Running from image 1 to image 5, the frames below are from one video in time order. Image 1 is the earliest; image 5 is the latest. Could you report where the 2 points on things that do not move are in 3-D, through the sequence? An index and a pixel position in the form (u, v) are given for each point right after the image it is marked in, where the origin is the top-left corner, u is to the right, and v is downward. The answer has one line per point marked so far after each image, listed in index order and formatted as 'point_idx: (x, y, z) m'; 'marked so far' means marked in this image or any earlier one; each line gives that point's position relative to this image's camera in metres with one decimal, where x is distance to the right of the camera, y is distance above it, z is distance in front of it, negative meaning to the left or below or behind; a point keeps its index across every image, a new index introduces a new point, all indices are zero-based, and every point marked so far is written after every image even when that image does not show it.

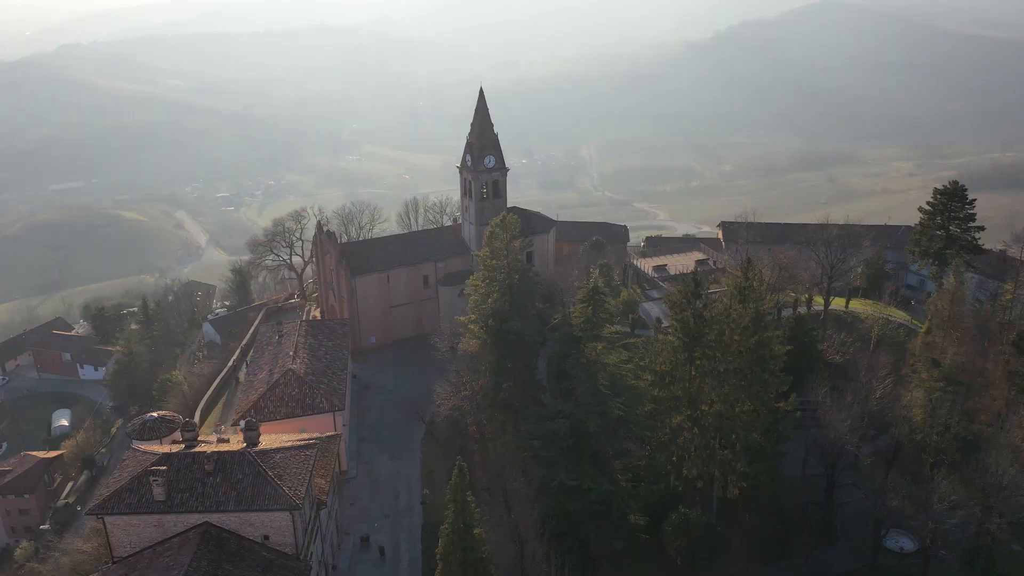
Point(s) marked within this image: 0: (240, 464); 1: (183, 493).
0: (-7.7, -4.9, +18.7) m
1: (-9.0, -5.6, +18.1) m
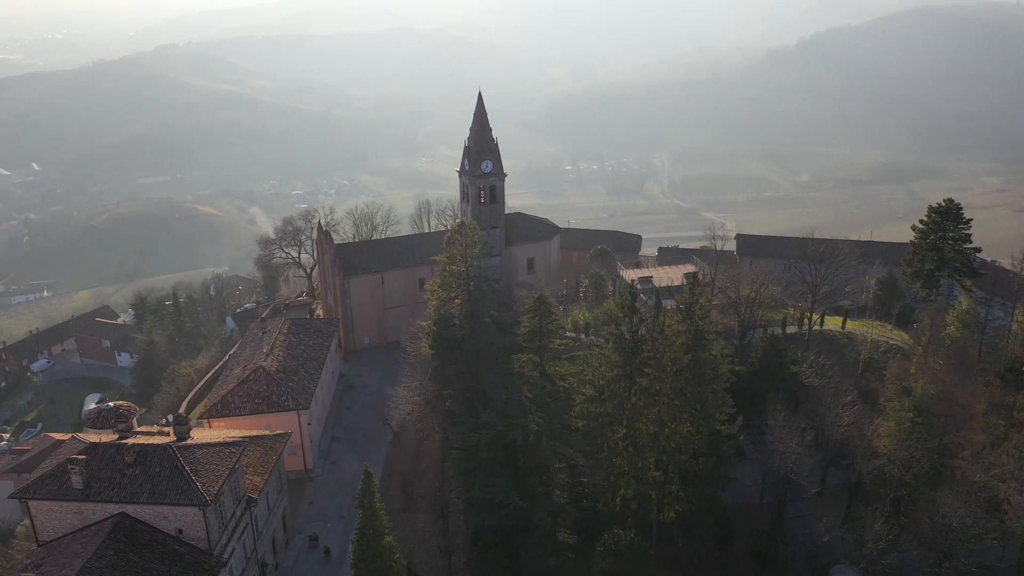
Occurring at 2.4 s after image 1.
0: (-10.1, -4.8, +19.0) m
1: (-11.4, -5.4, +18.6) m
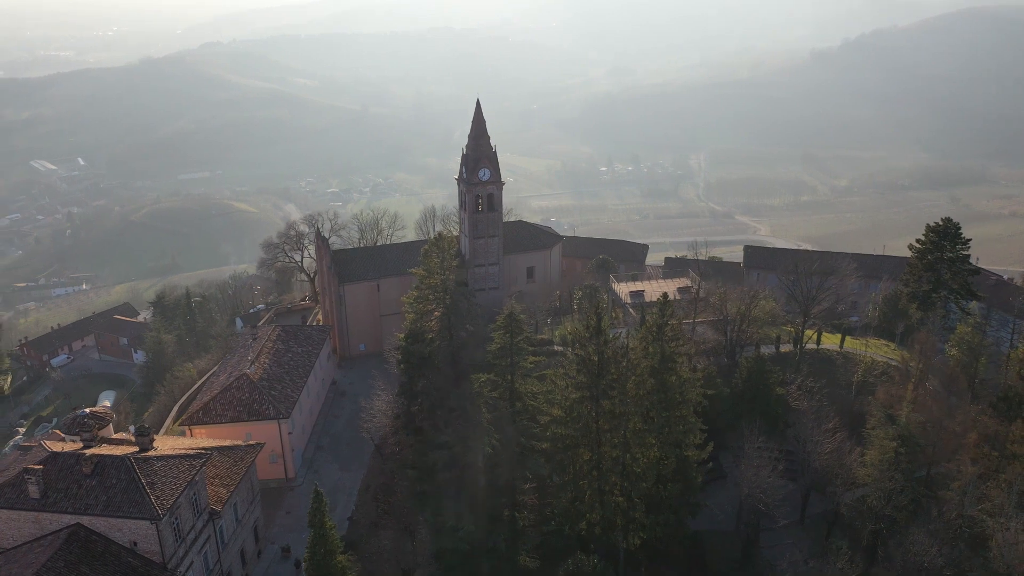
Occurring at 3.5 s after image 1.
0: (-11.3, -5.2, +19.0) m
1: (-12.7, -5.7, +18.6) m
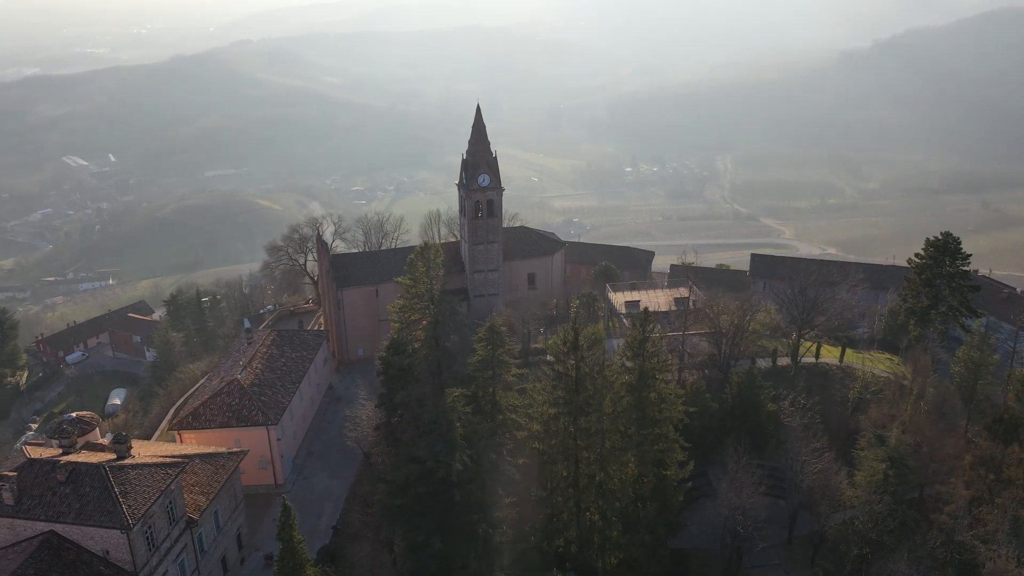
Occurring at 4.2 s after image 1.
0: (-12.0, -5.4, +19.1) m
1: (-13.4, -5.9, +18.7) m
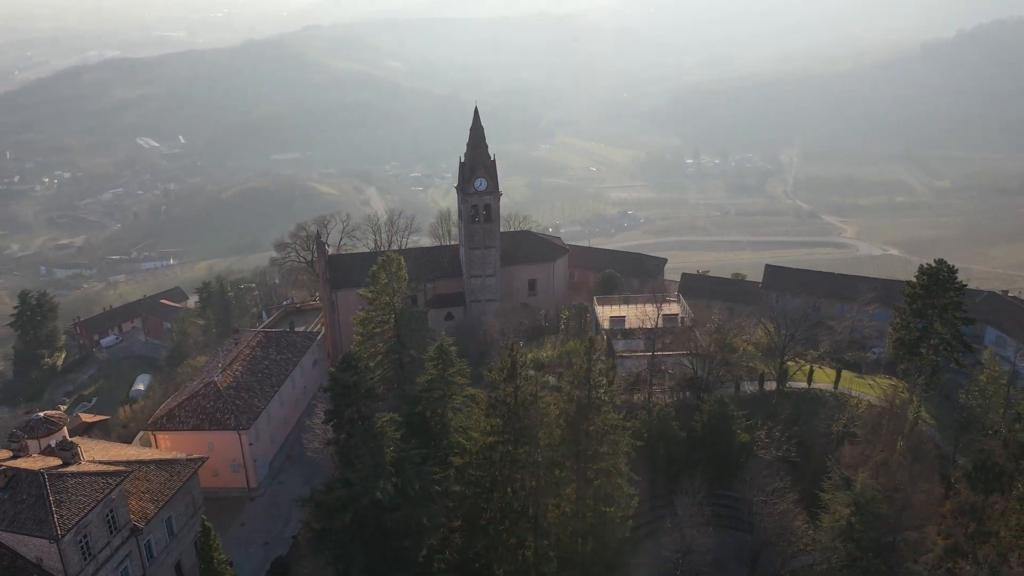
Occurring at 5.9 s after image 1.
0: (-13.9, -5.7, +19.3) m
1: (-15.4, -6.1, +19.0) m
